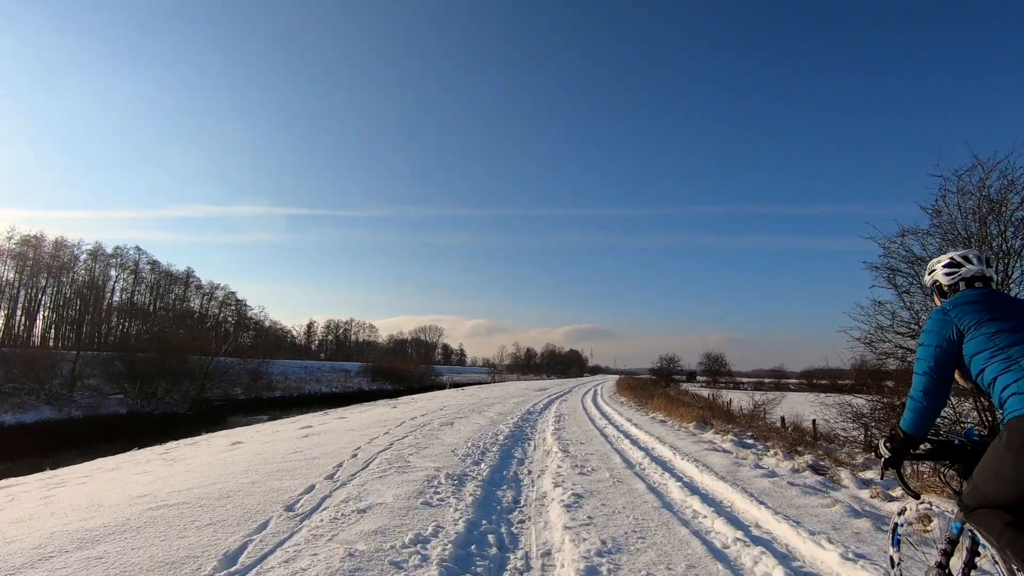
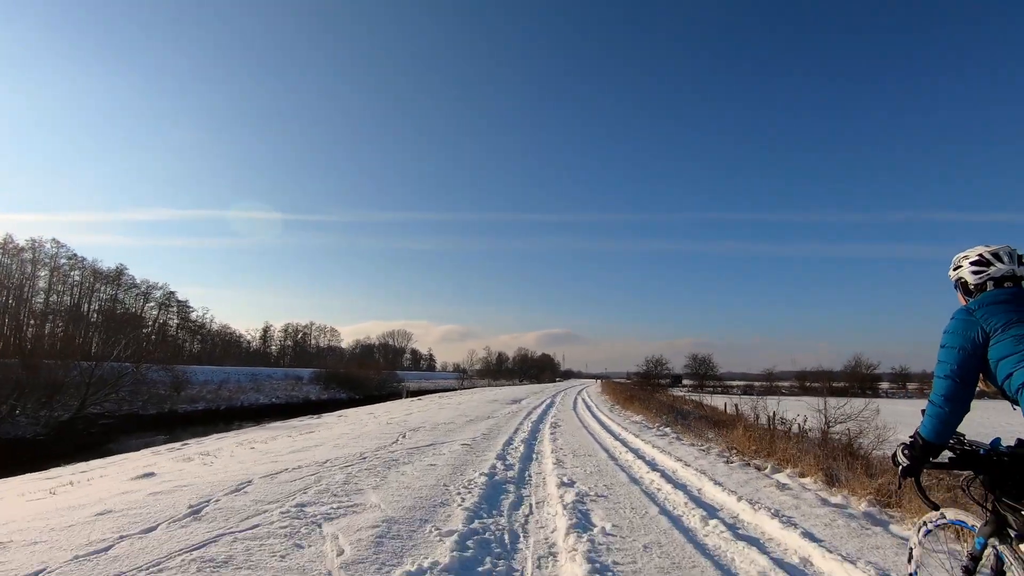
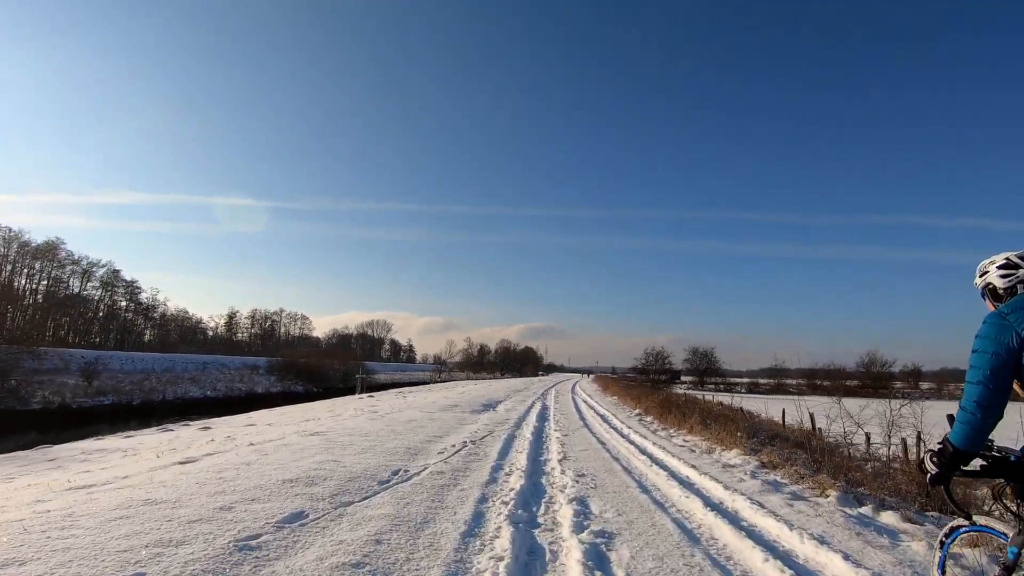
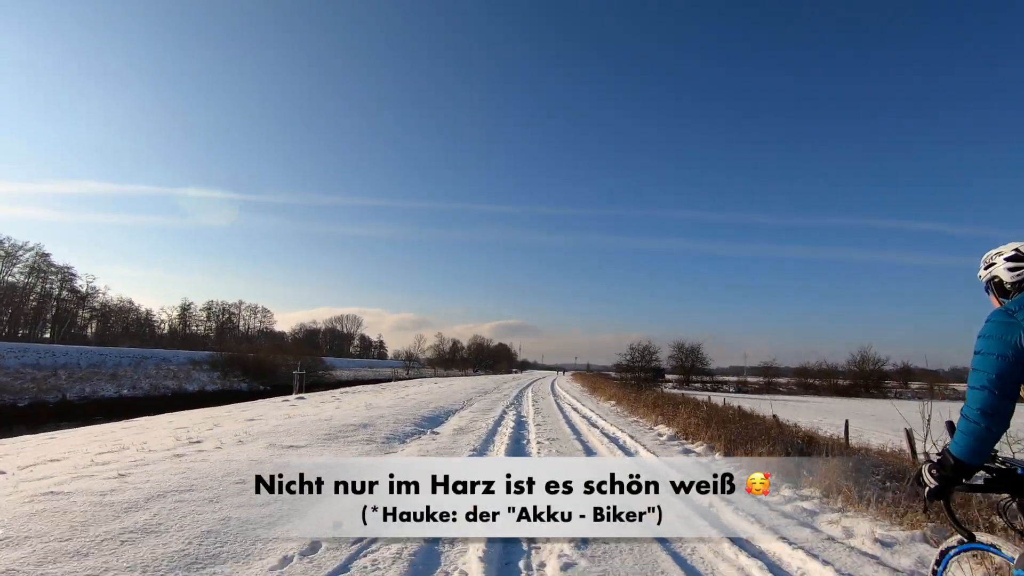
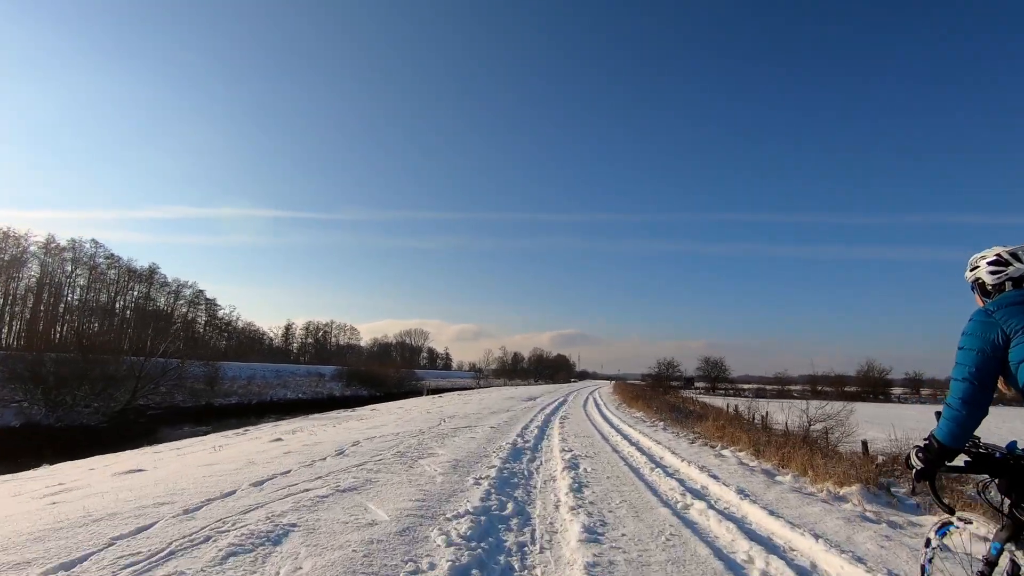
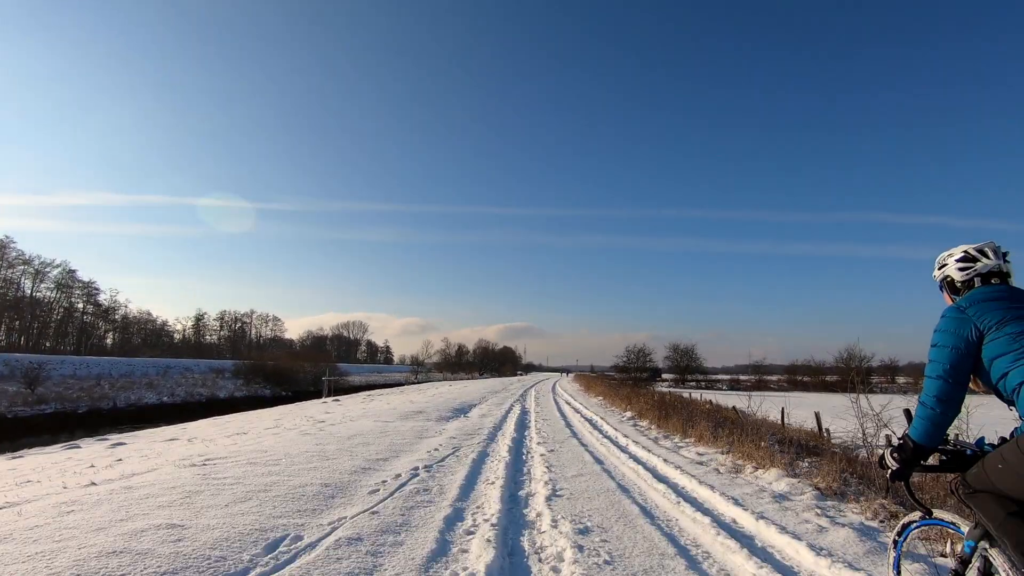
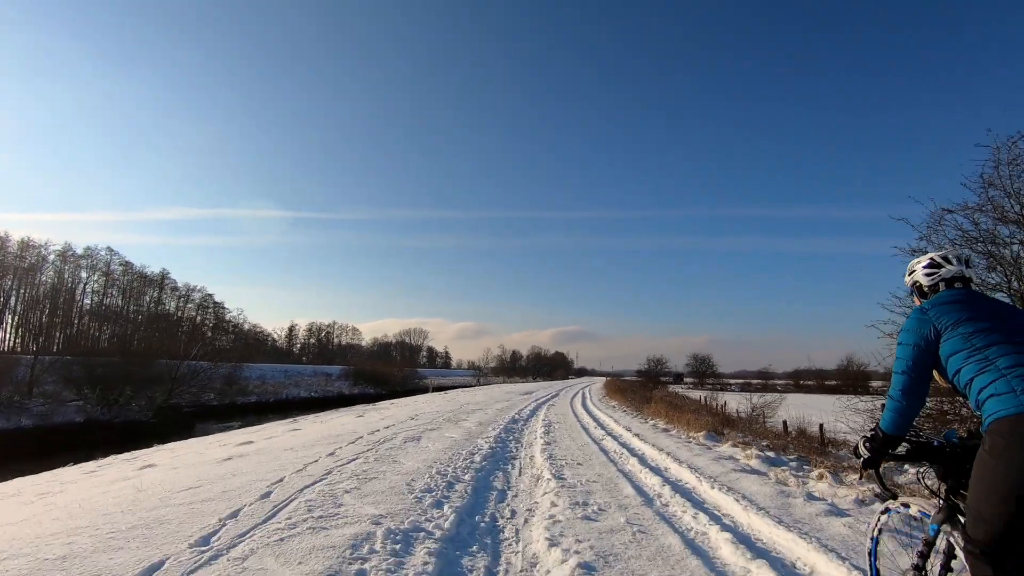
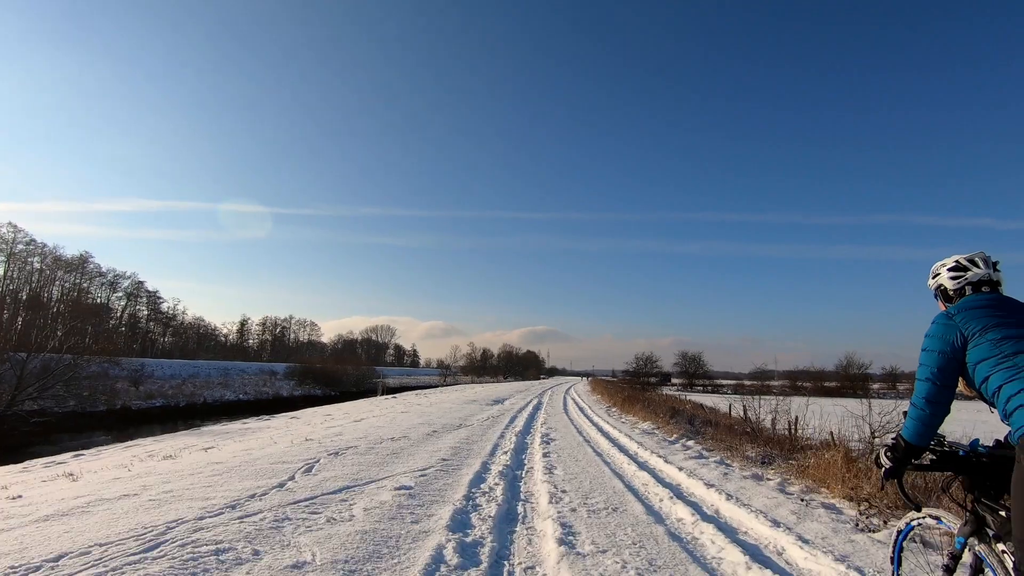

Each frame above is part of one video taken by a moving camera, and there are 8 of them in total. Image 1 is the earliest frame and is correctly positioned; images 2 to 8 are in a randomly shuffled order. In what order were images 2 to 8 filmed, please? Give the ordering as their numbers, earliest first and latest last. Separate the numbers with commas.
7, 5, 2, 8, 3, 6, 4
